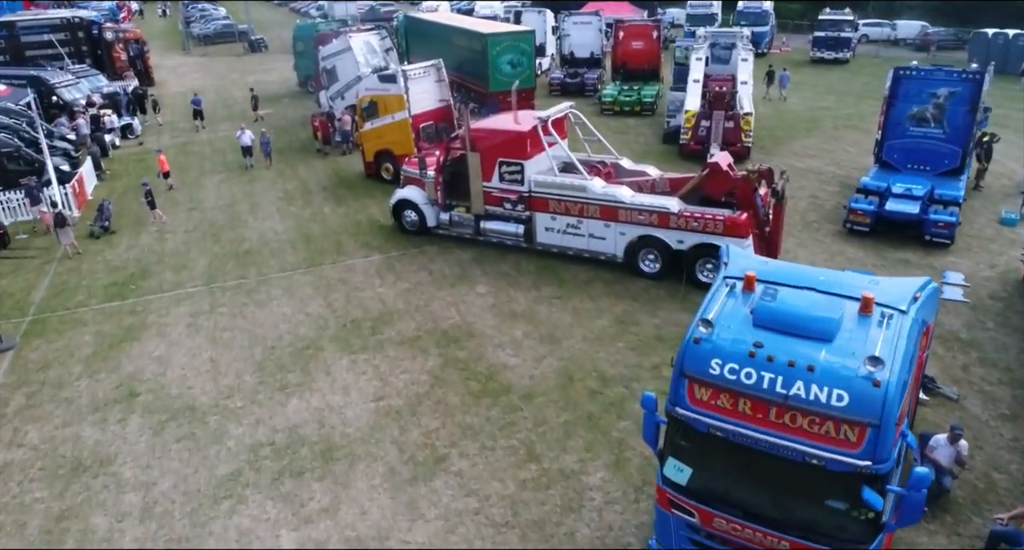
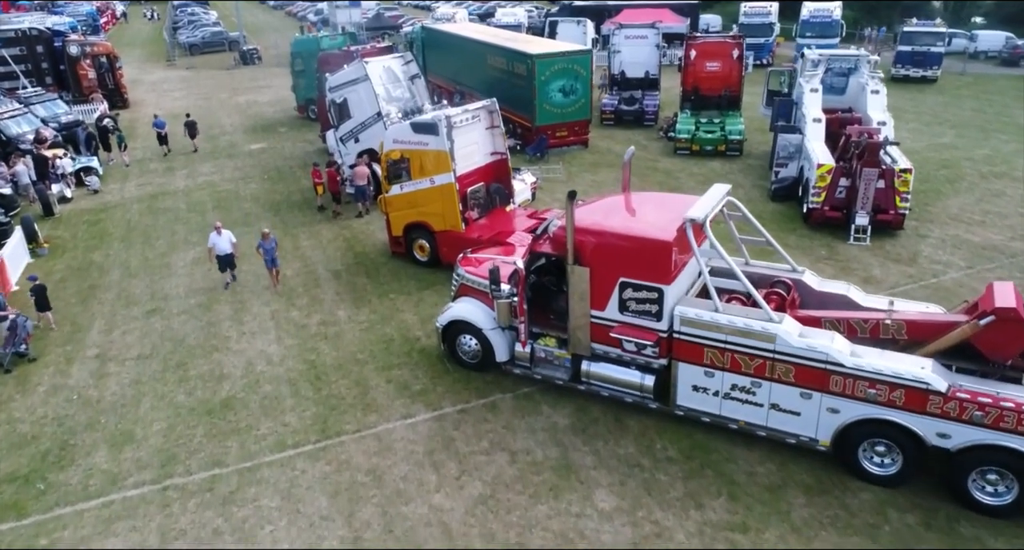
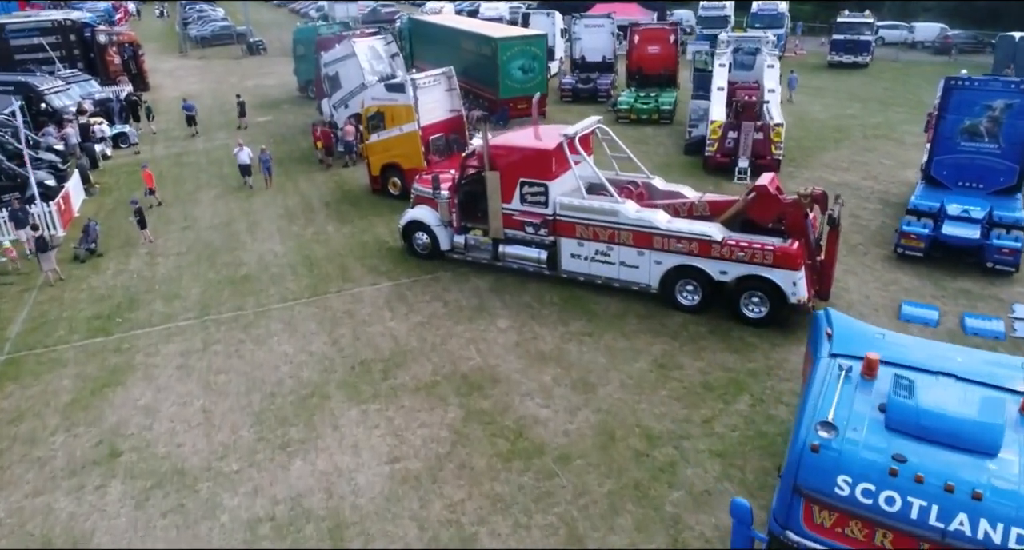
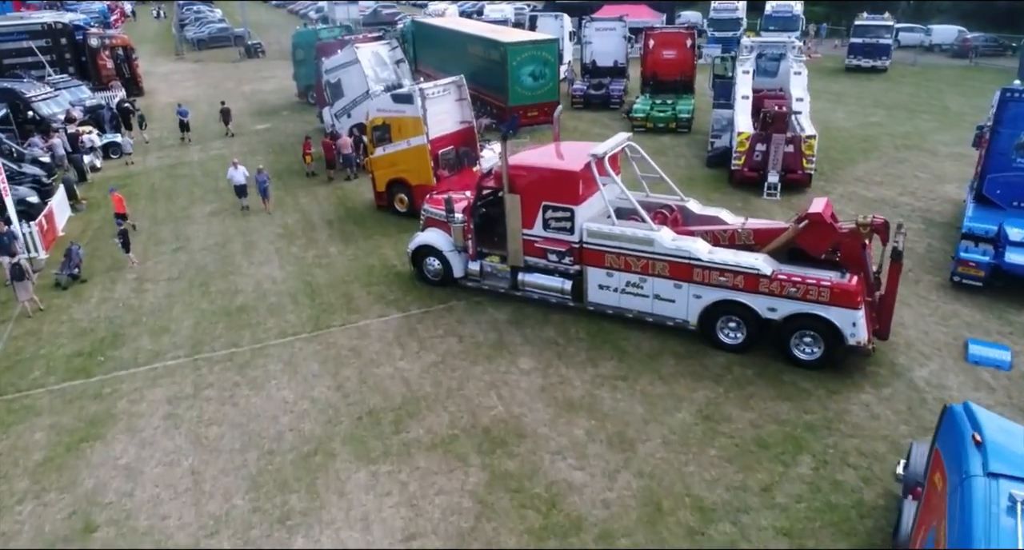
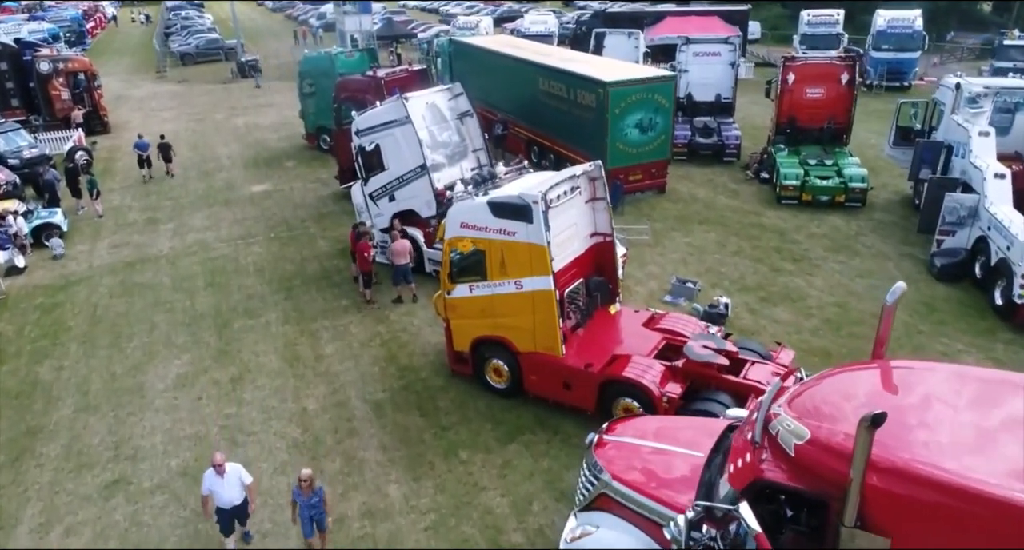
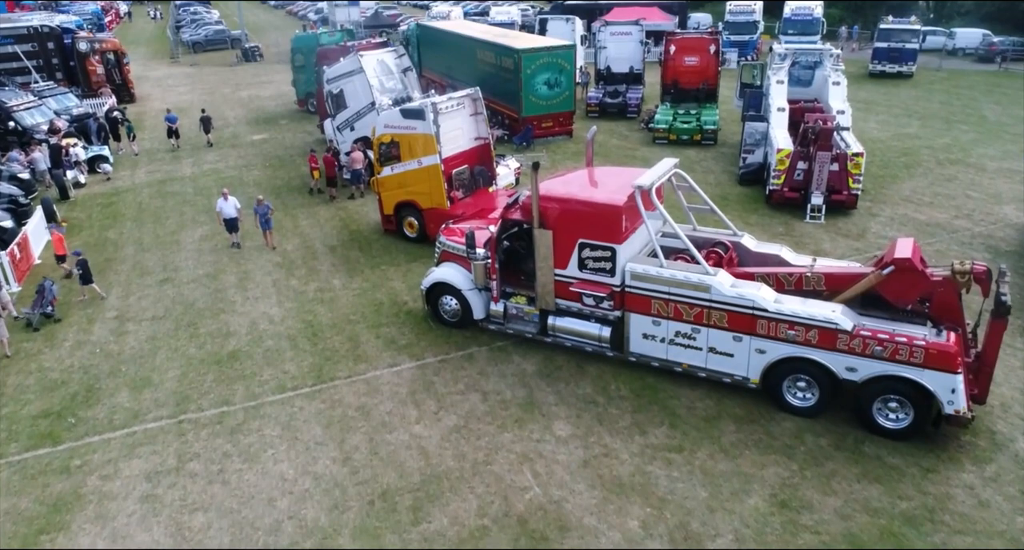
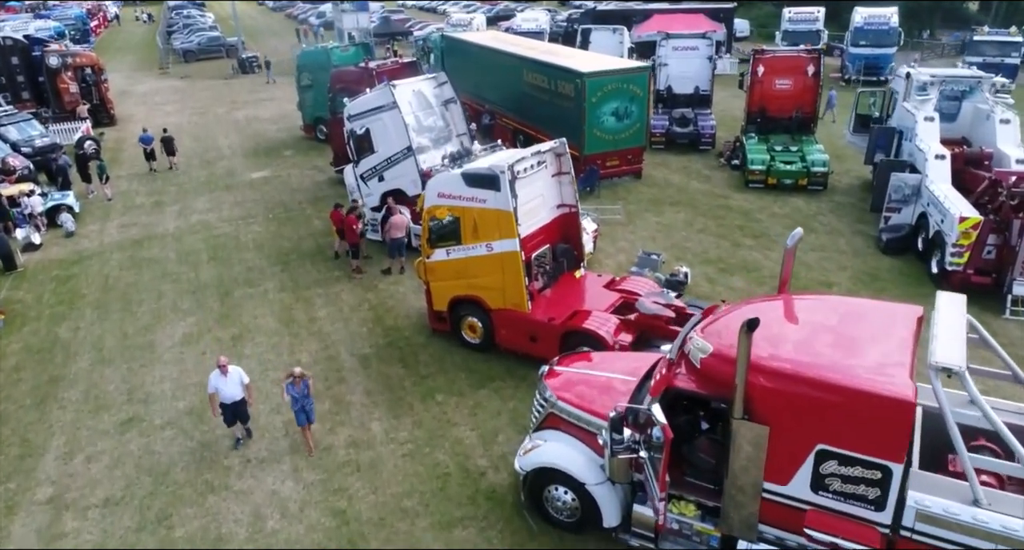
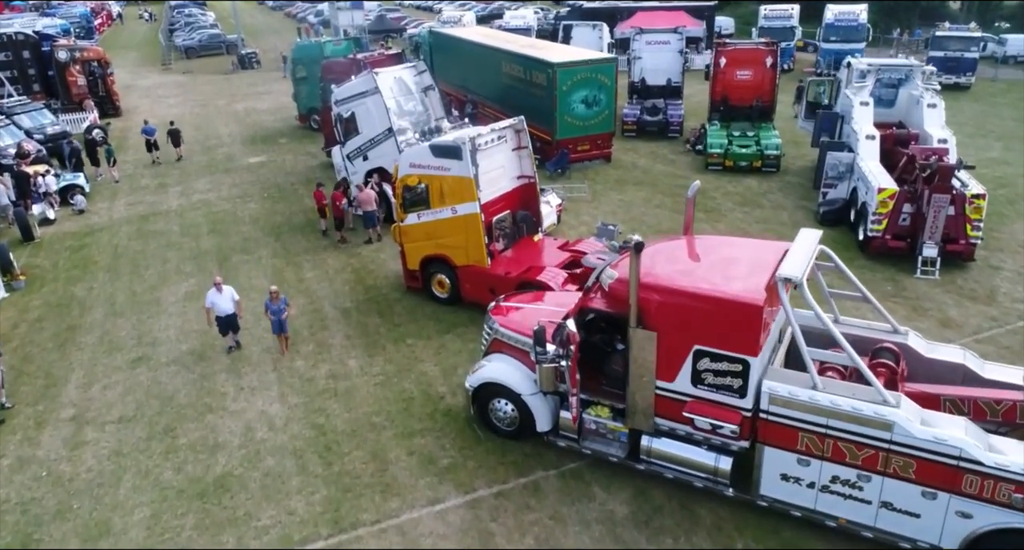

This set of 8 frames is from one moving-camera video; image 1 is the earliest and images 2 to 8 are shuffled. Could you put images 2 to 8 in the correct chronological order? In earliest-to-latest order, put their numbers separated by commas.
3, 4, 6, 2, 8, 7, 5
